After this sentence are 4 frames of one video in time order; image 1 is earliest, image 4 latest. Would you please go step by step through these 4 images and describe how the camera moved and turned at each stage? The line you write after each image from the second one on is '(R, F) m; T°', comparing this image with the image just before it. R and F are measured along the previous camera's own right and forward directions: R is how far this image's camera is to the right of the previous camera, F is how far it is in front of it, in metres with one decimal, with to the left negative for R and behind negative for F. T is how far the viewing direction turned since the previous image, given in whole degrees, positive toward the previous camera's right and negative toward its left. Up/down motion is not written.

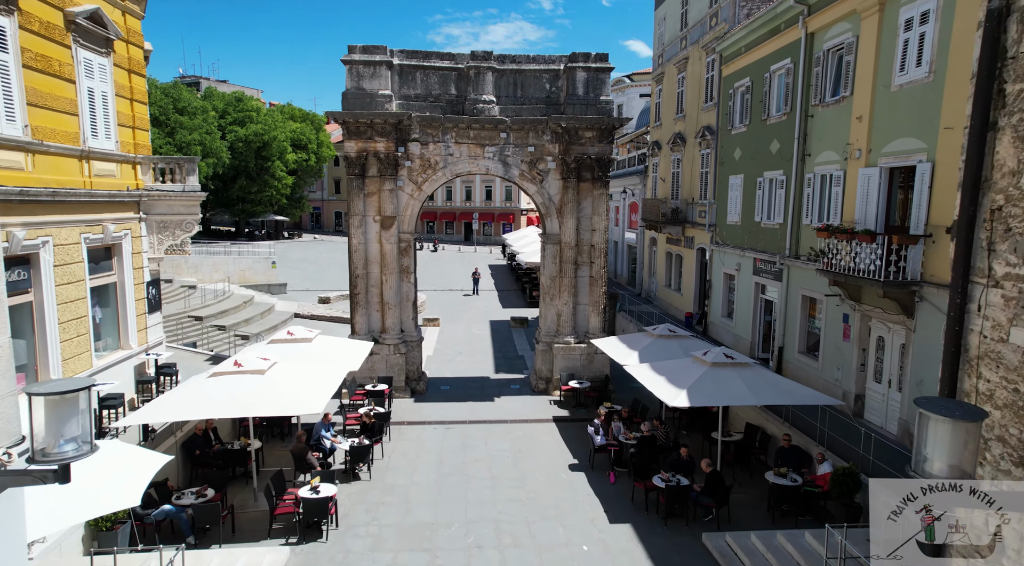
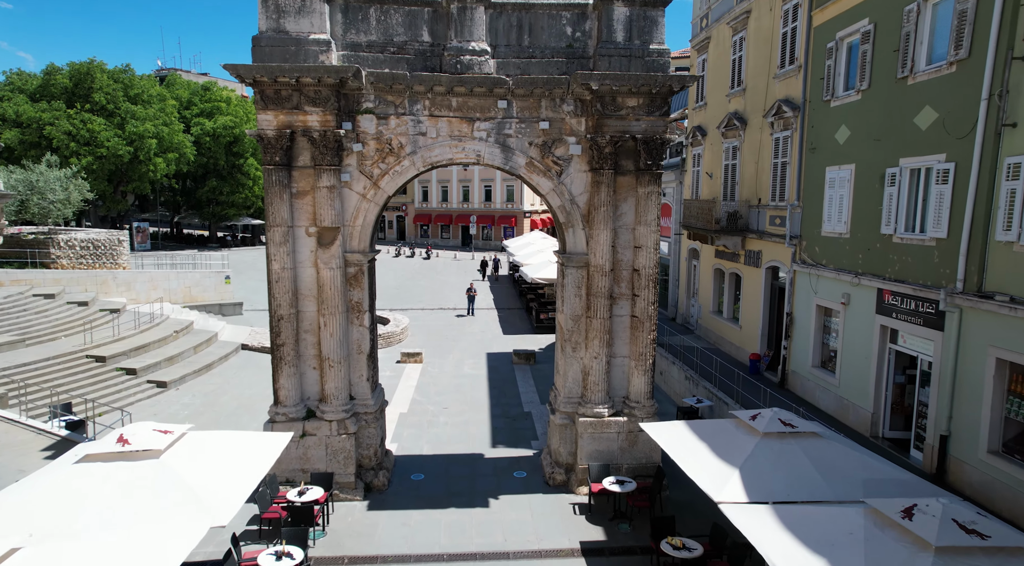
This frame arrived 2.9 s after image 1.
(0.0, +5.9) m; 0°
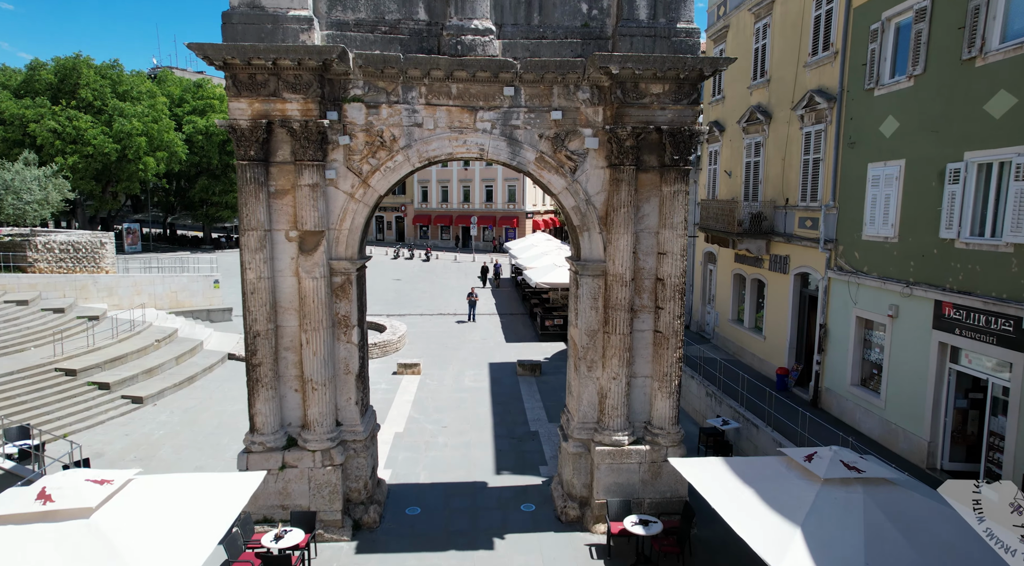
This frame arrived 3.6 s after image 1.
(-0.1, +1.4) m; 0°
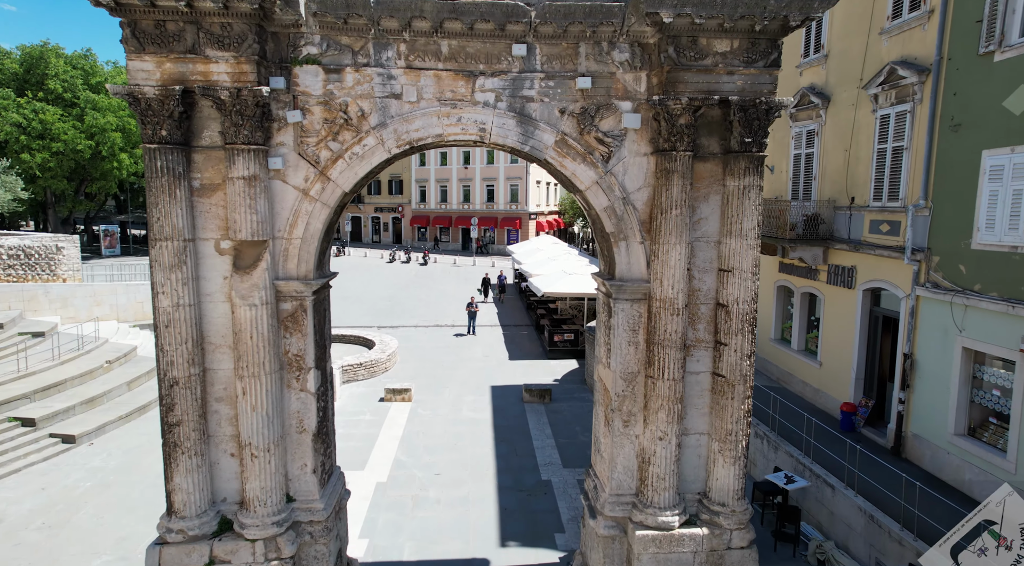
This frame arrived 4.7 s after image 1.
(-0.1, +2.7) m; 0°
